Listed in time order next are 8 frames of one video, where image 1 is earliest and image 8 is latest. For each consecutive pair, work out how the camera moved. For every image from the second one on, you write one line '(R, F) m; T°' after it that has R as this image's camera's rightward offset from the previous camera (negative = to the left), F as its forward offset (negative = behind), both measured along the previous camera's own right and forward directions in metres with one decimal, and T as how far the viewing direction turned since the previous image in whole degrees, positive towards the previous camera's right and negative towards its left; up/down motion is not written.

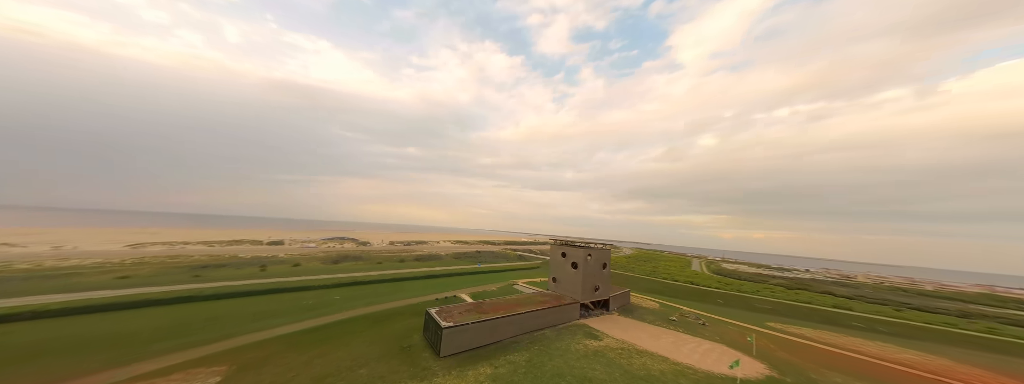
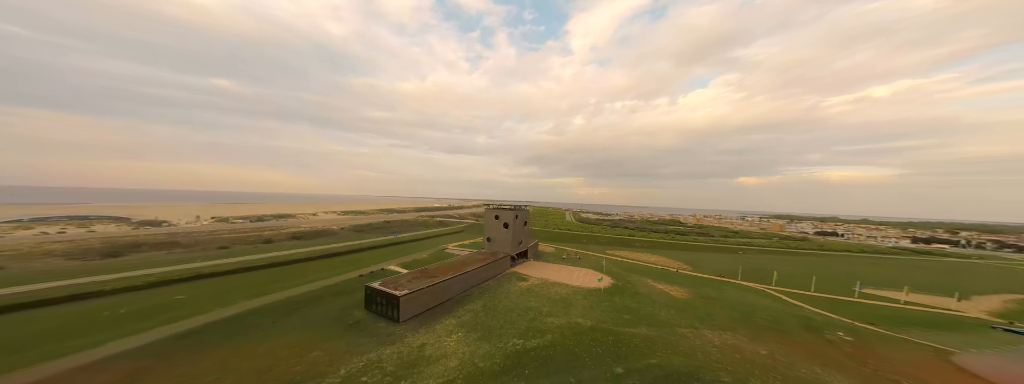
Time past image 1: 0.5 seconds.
(-4.8, -1.6) m; +27°
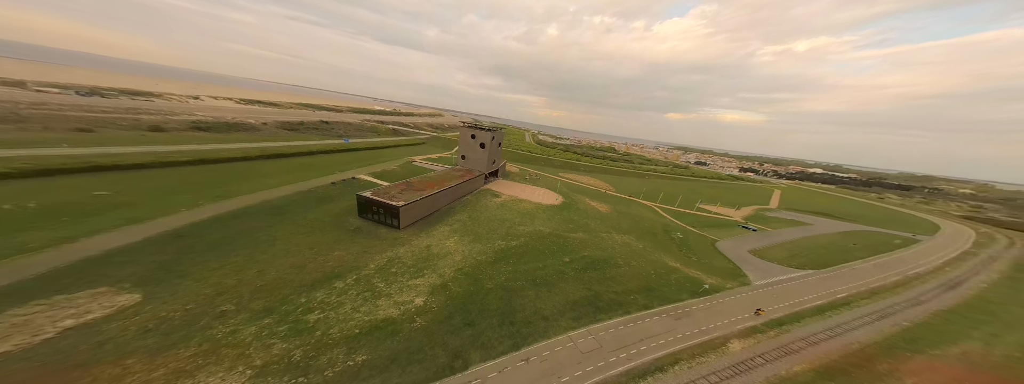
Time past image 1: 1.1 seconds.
(-3.5, -2.2) m; +14°
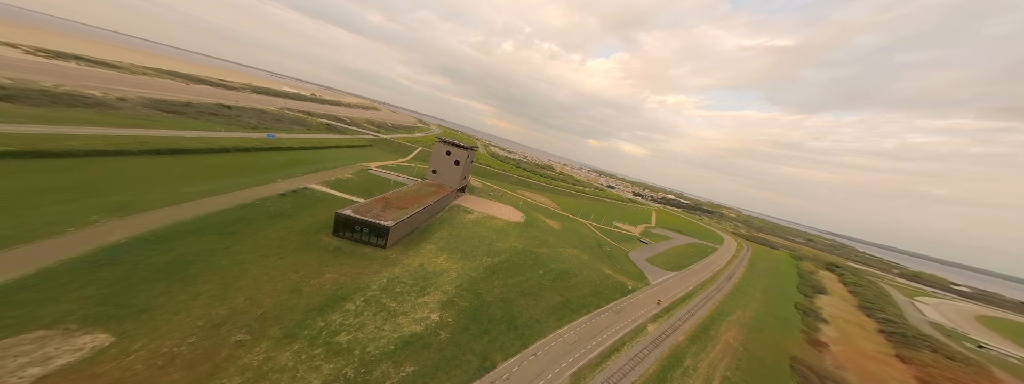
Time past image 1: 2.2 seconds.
(-5.4, -2.9) m; +17°
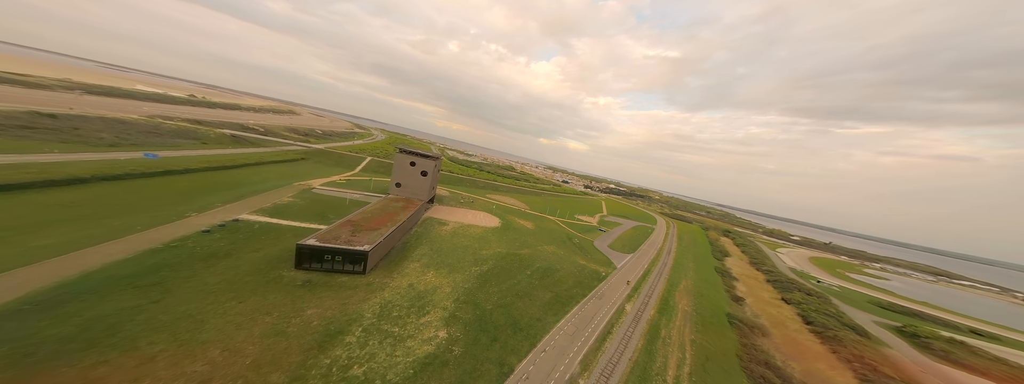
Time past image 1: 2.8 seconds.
(-3.0, -0.4) m; +12°
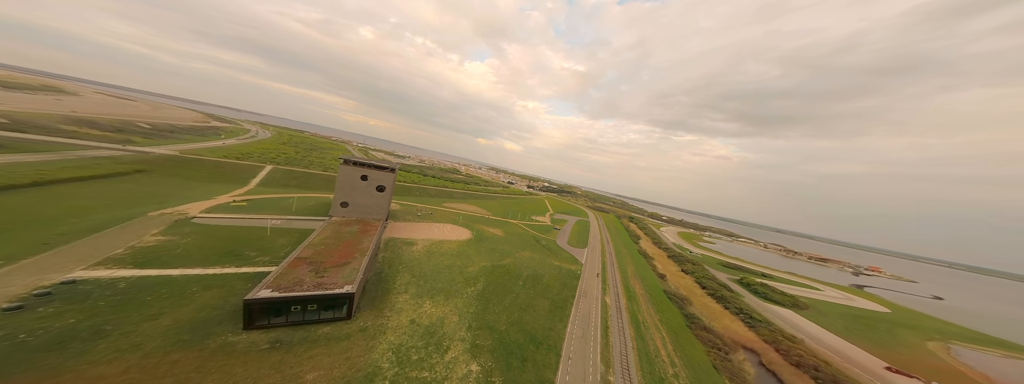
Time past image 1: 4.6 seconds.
(-6.3, +0.9) m; +18°
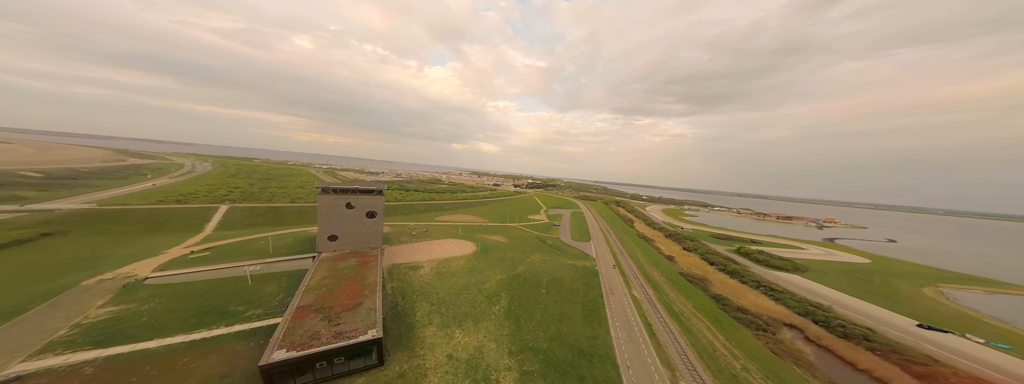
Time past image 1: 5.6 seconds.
(-3.1, +2.0) m; +5°
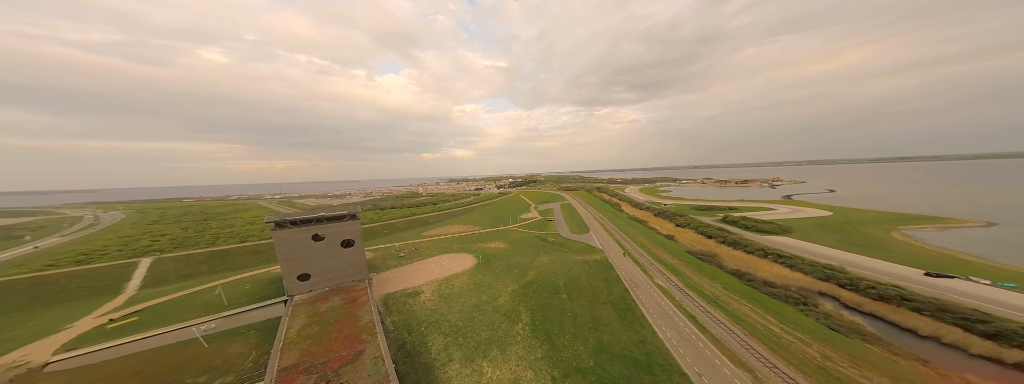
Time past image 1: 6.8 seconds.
(-2.3, +3.0) m; +6°
